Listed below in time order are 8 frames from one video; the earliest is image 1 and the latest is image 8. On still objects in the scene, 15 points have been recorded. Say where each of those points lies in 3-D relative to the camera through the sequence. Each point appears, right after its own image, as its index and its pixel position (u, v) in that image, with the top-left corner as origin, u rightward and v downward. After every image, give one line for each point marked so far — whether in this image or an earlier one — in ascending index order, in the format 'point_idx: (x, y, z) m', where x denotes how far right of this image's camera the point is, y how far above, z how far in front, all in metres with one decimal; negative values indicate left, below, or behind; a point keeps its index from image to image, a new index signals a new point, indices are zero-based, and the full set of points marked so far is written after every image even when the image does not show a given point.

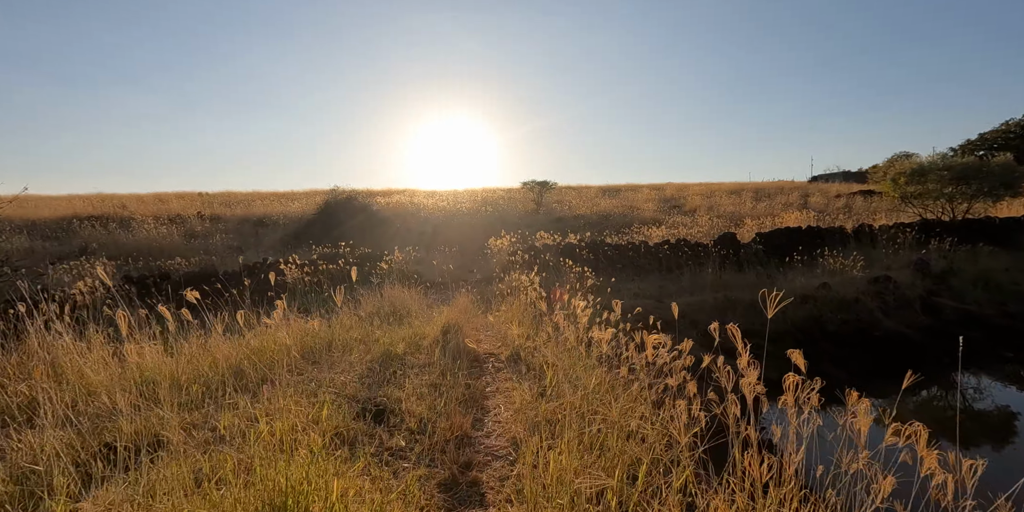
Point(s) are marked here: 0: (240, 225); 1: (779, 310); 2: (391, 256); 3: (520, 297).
0: (-9.7, +1.2, +15.8) m
1: (+5.3, -1.1, +8.9) m
2: (-2.5, -0.1, +9.2) m
3: (+0.1, -0.6, +5.9) m
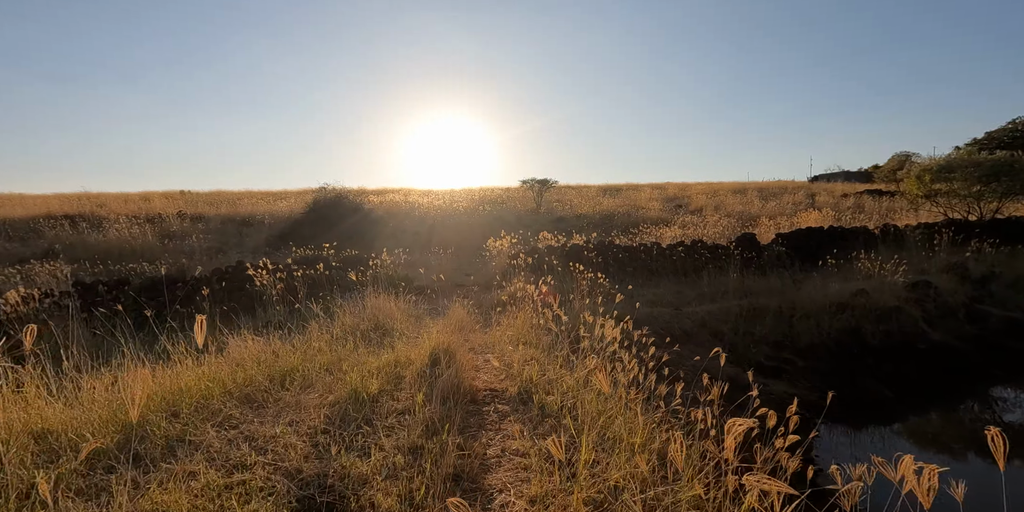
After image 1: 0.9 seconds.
0: (-9.7, +1.1, +14.8) m
1: (+5.4, -1.2, +8.0) m
2: (-2.4, -0.1, +8.2) m
3: (+0.1, -0.6, +5.0) m
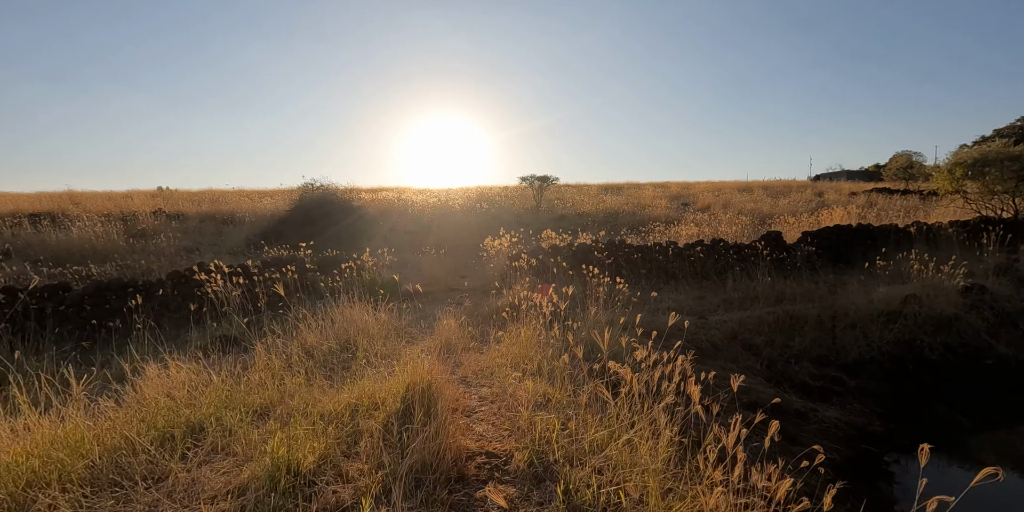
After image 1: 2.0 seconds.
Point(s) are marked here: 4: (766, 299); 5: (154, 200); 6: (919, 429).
0: (-9.7, +1.1, +13.7) m
1: (+5.4, -1.2, +7.0) m
2: (-2.4, -0.2, +7.2) m
3: (+0.2, -0.6, +4.0) m
4: (+4.4, -0.8, +7.8) m
5: (-13.5, +2.2, +16.6) m
6: (+5.1, -2.2, +5.6) m
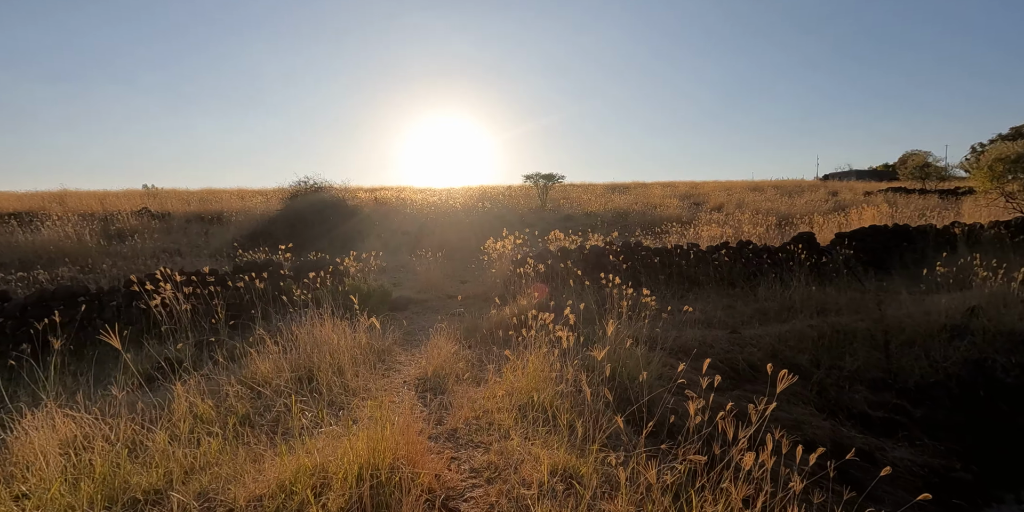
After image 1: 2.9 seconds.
0: (-9.6, +1.0, +12.9) m
1: (+5.5, -1.2, +6.0) m
2: (-2.4, -0.2, +6.3) m
3: (+0.2, -0.7, +3.1) m
4: (+4.5, -0.9, +6.9) m
5: (-13.3, +2.1, +15.8) m
6: (+5.1, -2.2, +4.6) m
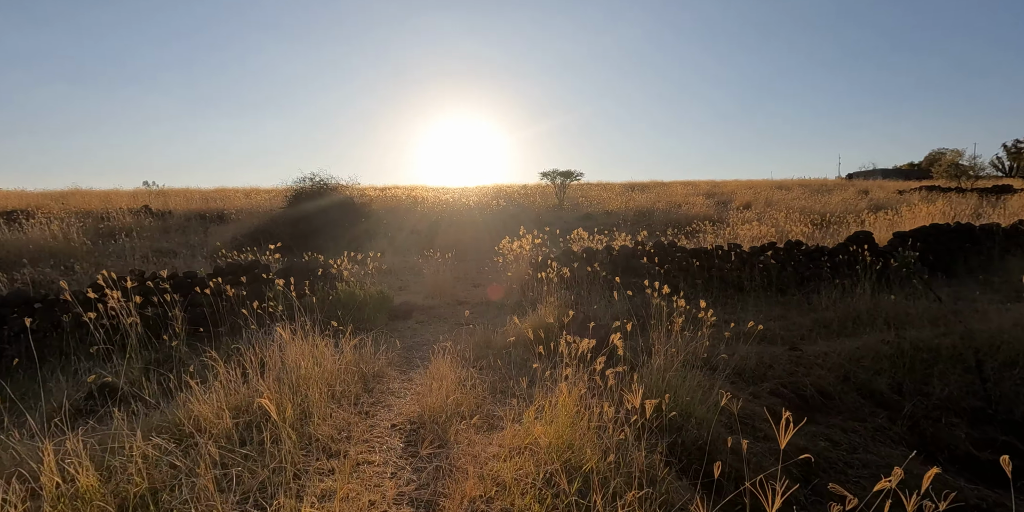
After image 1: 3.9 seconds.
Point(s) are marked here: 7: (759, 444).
0: (-9.1, +1.0, +12.3) m
1: (+5.7, -1.3, +4.9) m
2: (-2.1, -0.2, +5.5) m
3: (+0.3, -0.7, +2.2) m
4: (+4.8, -0.9, +5.8) m
5: (-12.8, +2.1, +15.3) m
6: (+5.3, -2.3, +3.6) m
7: (+2.0, -1.5, +3.7) m
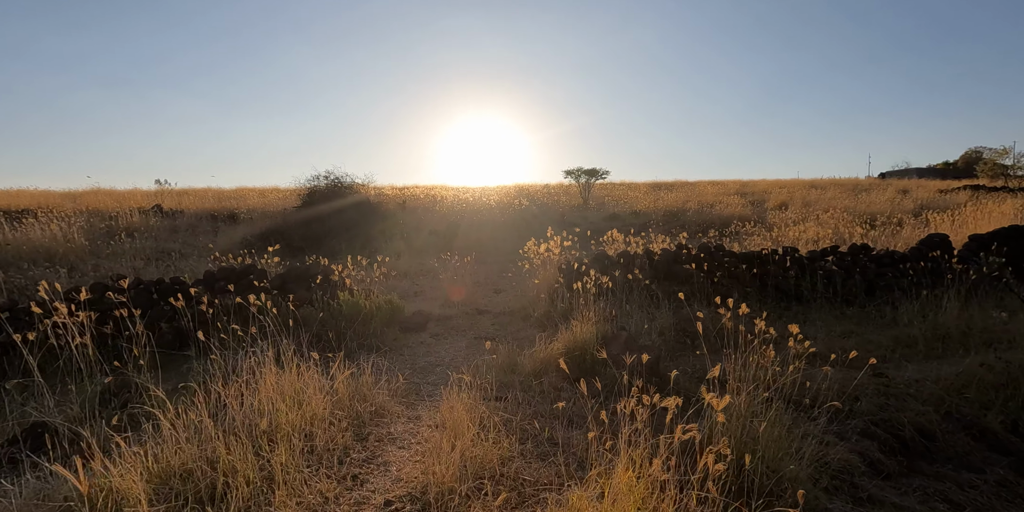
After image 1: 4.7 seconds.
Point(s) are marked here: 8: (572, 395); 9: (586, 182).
0: (-8.5, +1.0, +11.9) m
1: (+5.9, -1.4, +4.0) m
2: (-1.8, -0.3, +4.8) m
3: (+0.5, -0.8, +1.4) m
4: (+5.1, -1.0, +4.9) m
5: (-12.0, +2.1, +15.1) m
6: (+5.5, -2.4, +2.6) m
7: (+2.2, -1.6, +2.8) m
8: (+0.5, -1.1, +3.5) m
9: (+3.0, +3.0, +18.0) m
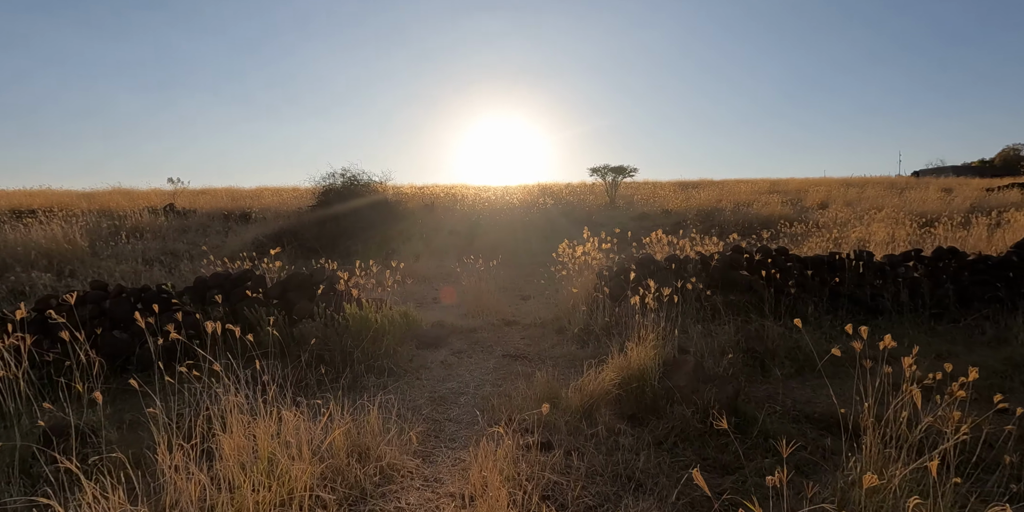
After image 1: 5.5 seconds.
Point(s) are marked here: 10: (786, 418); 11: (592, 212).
0: (-7.9, +1.0, +11.5) m
1: (+6.2, -1.4, +3.0) m
2: (-1.5, -0.3, +4.1) m
3: (+0.7, -0.8, +0.6) m
4: (+5.4, -1.0, +3.9) m
5: (-11.3, +2.1, +14.8) m
6: (+5.7, -2.4, +1.6) m
7: (+2.5, -1.7, +2.0) m
8: (+0.7, -1.1, +2.7) m
9: (+3.9, +2.9, +17.1) m
10: (+2.0, -1.2, +3.3) m
11: (+2.5, +1.4, +14.1) m
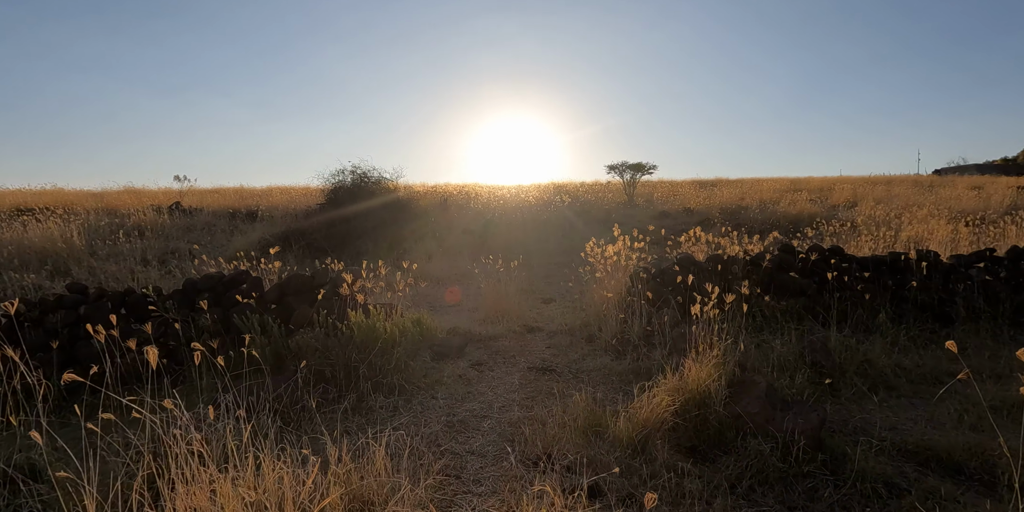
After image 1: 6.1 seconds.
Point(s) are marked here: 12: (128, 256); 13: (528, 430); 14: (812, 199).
0: (-7.5, +1.0, +11.2) m
1: (+6.4, -1.4, +2.3) m
2: (-1.3, -0.3, +3.6) m
3: (+0.8, -0.8, +0.1) m
4: (+5.6, -1.0, +3.3) m
5: (-10.8, +2.1, +14.5) m
6: (+5.9, -2.4, +1.0) m
7: (+2.7, -1.7, +1.4) m
8: (+0.9, -1.1, +2.2) m
9: (+4.4, +2.9, +16.5) m
10: (+2.2, -1.2, +2.7) m
11: (+3.0, +1.4, +13.5) m
12: (-6.1, 0.0, +7.1) m
13: (+0.1, -0.9, +2.6) m
14: (+11.5, +2.2, +17.2) m
